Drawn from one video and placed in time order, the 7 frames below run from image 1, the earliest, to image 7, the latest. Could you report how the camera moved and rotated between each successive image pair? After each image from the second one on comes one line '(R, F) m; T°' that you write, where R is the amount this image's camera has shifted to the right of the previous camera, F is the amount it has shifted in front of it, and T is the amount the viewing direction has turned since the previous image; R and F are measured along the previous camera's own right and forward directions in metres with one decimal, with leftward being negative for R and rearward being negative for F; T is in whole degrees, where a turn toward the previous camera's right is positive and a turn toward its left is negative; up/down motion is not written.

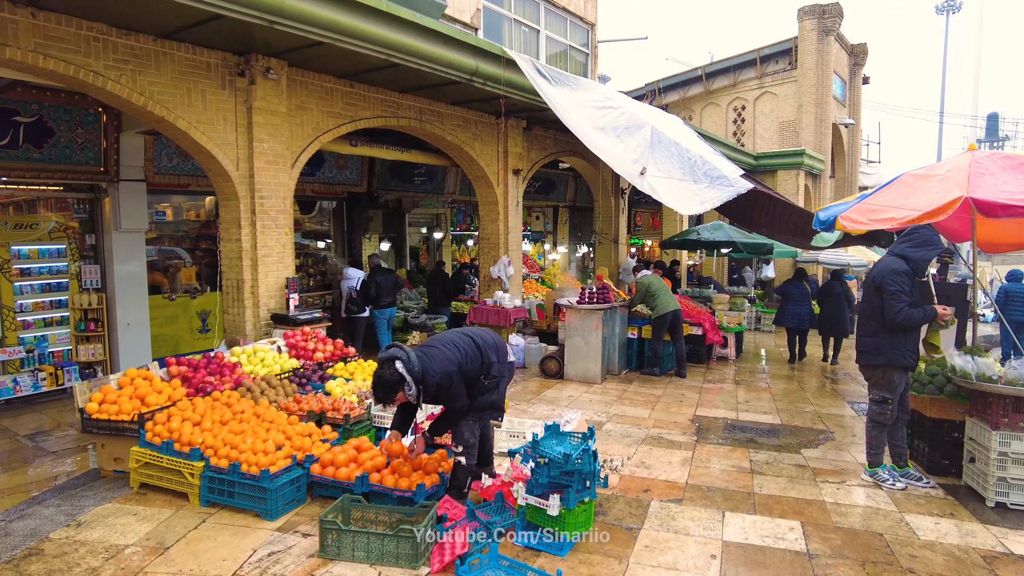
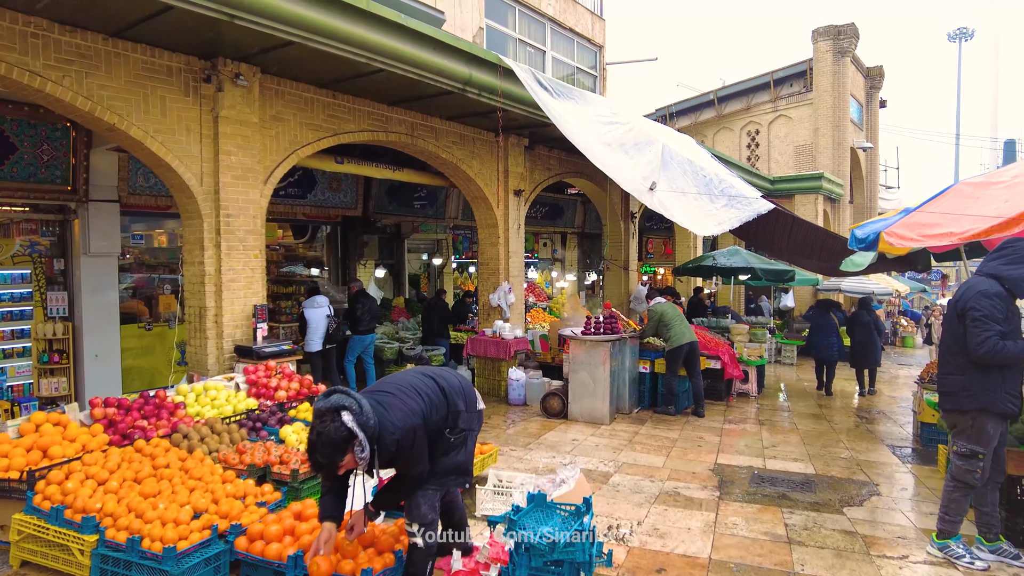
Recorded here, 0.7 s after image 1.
(+0.1, +0.7) m; -1°
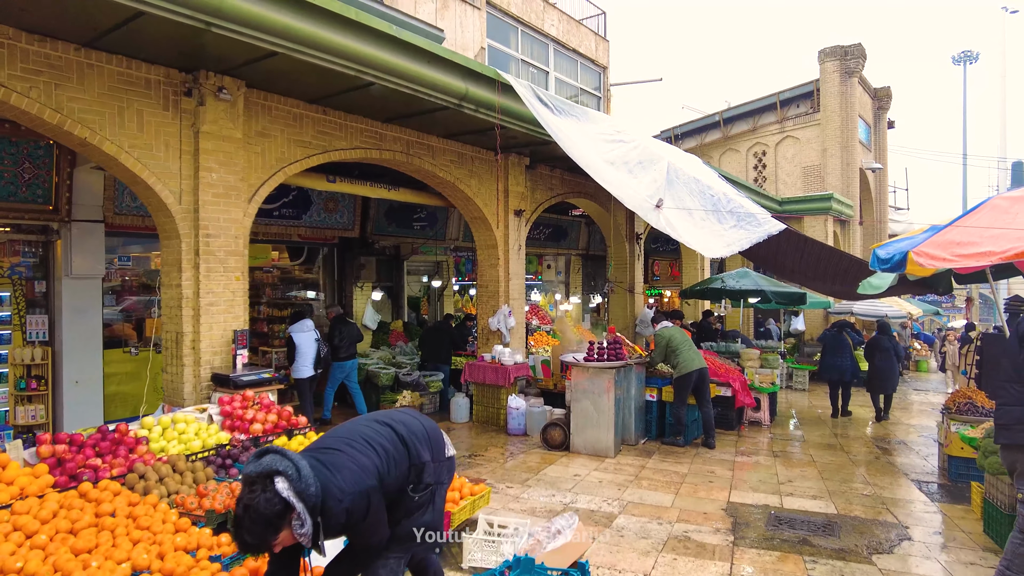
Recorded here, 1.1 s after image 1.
(+0.1, +0.3) m; -1°
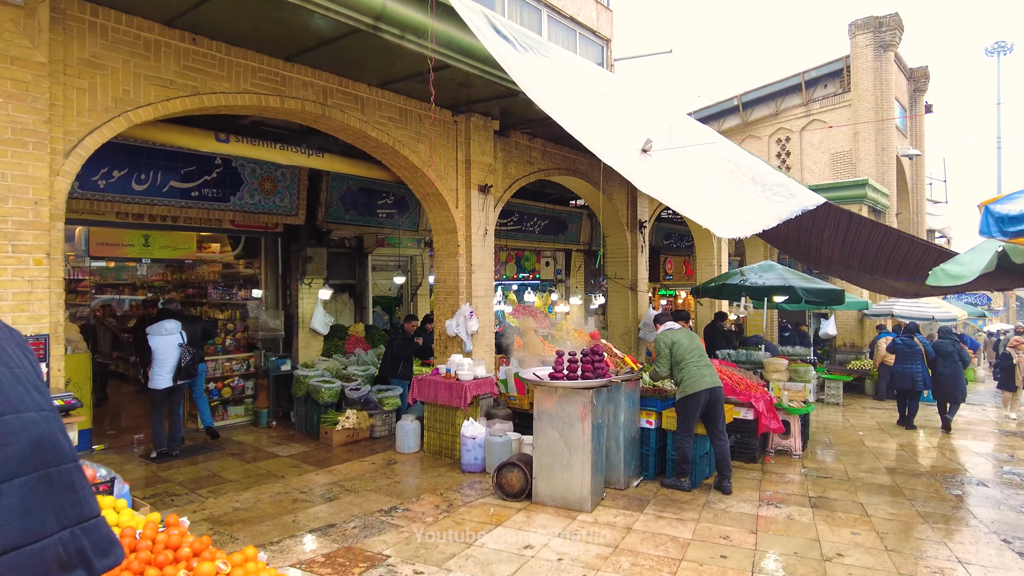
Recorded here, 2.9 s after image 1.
(+0.6, +1.7) m; -2°
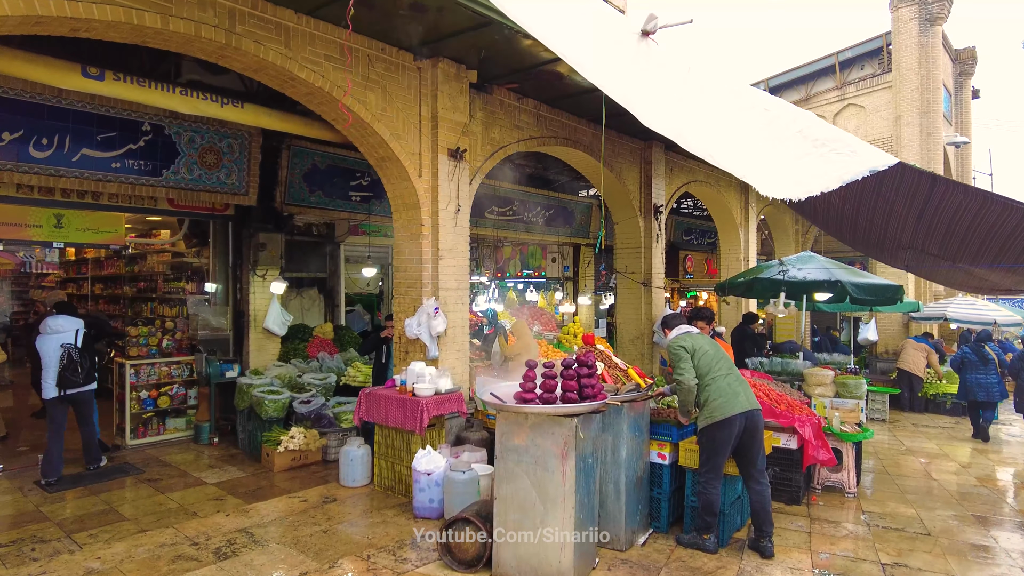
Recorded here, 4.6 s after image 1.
(+0.3, +1.4) m; -2°
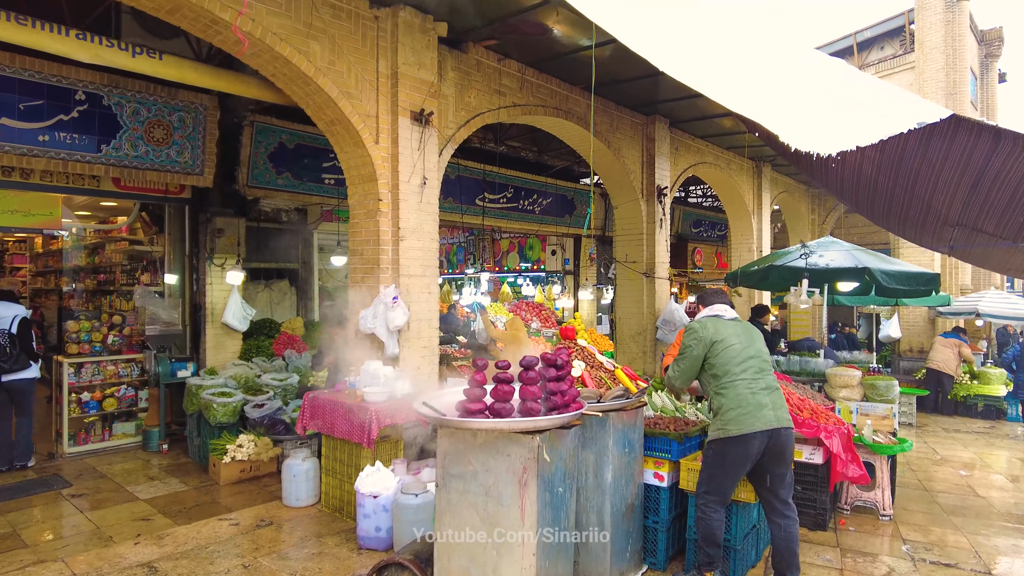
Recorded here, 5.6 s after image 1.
(+0.3, +0.8) m; -1°
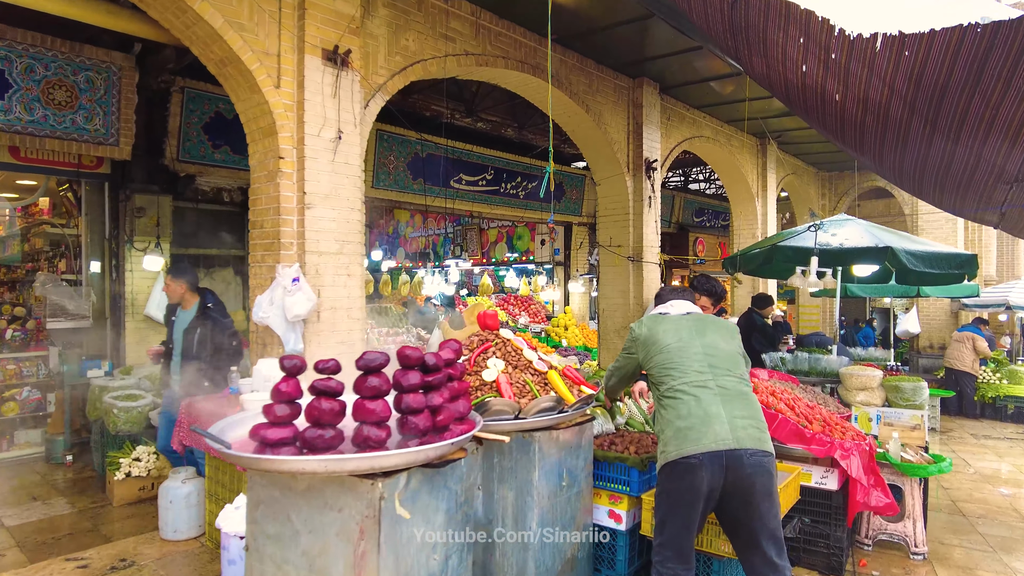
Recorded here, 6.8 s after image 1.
(+0.4, +0.9) m; -1°
